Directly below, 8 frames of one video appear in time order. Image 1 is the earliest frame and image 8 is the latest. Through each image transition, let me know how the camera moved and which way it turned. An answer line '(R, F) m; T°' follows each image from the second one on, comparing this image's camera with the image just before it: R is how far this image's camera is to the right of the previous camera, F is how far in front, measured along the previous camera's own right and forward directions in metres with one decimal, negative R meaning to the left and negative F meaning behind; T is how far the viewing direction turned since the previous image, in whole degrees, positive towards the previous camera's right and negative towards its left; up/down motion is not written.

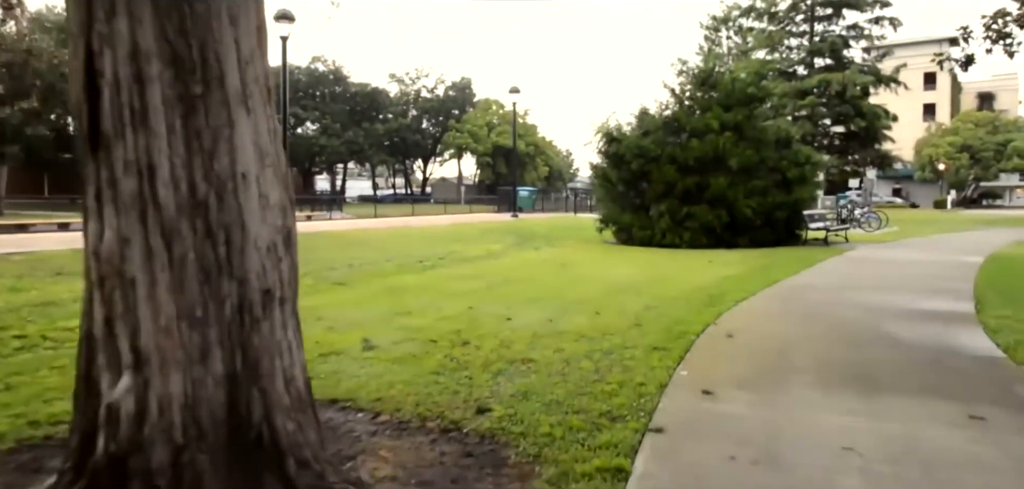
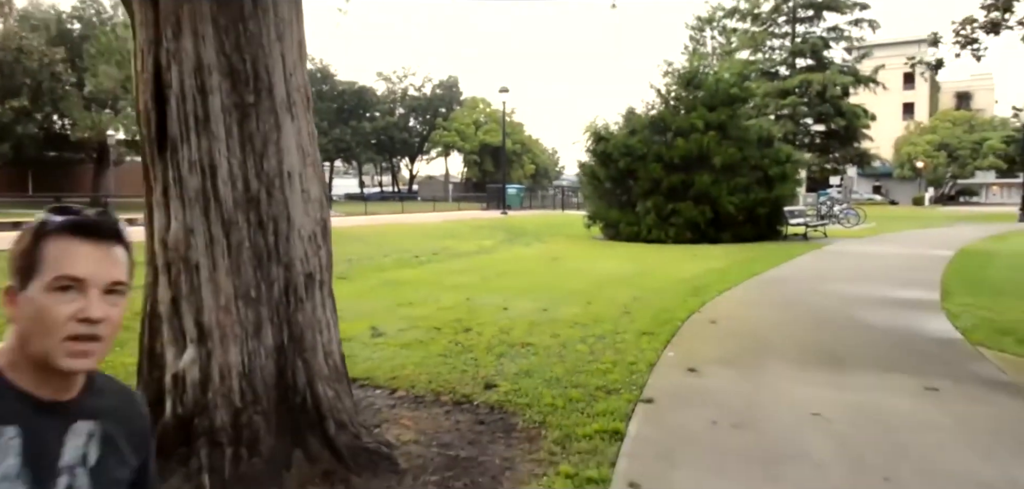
(-0.2, -0.5) m; +1°
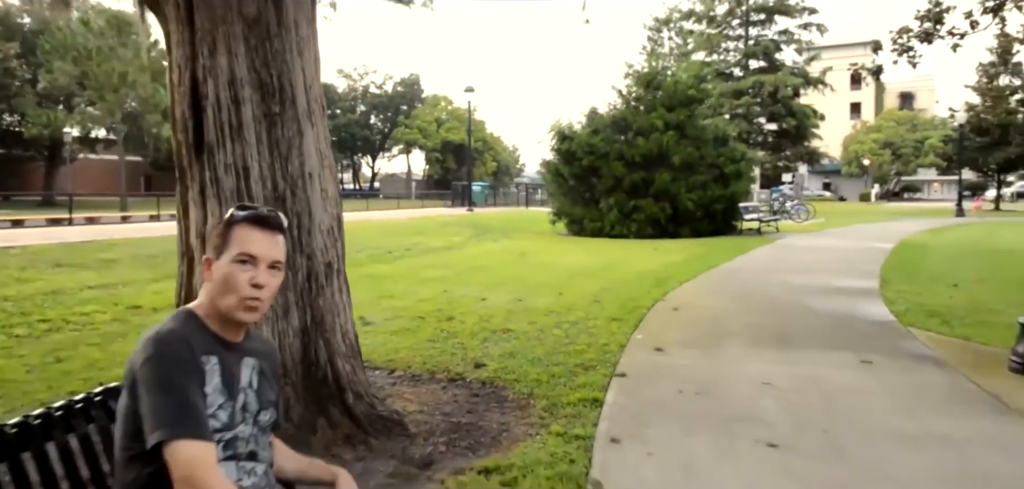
(-0.2, -0.5) m; +4°
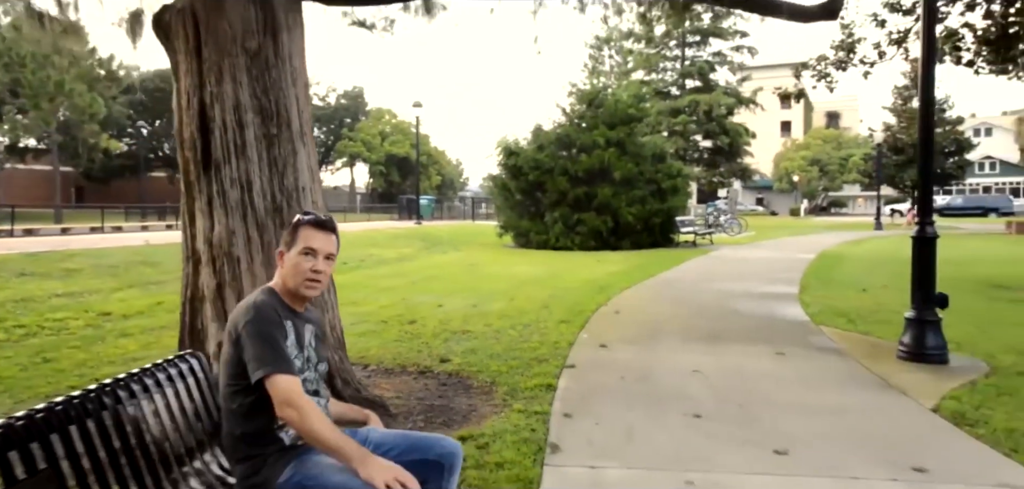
(-0.2, -0.7) m; +5°
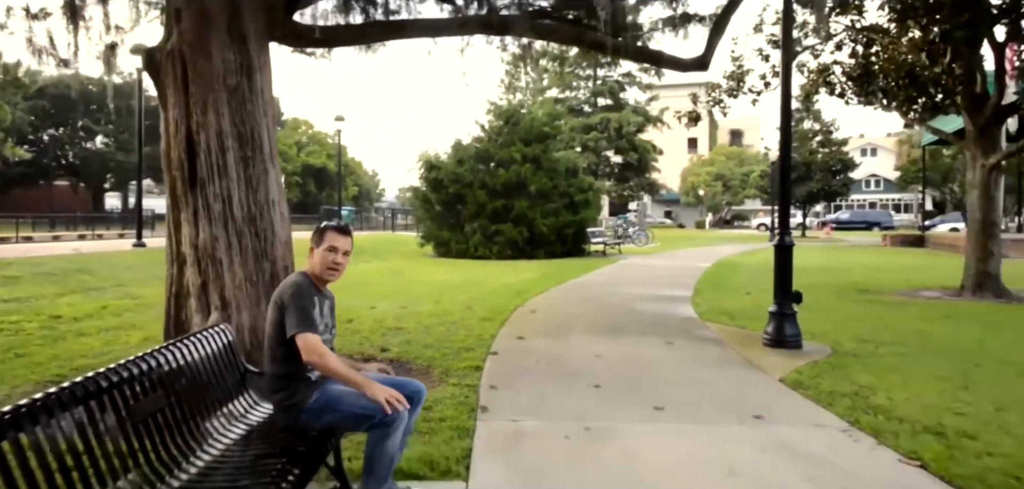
(-0.2, -1.1) m; +8°
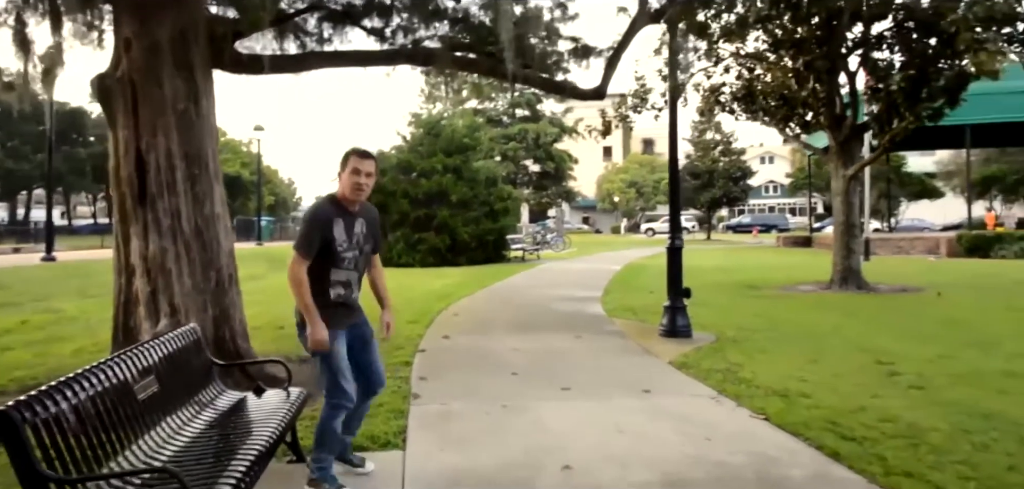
(0.0, -0.9) m; +7°
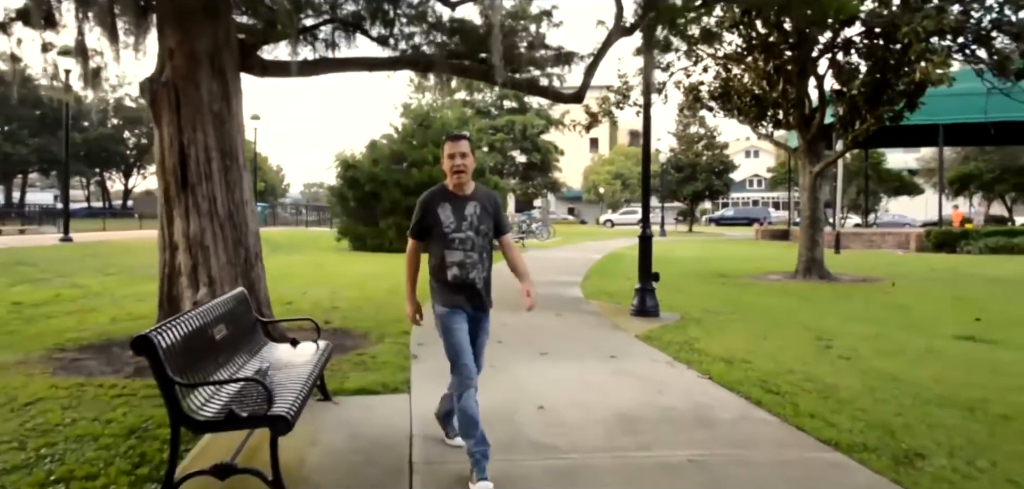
(0.0, -1.0) m; +1°
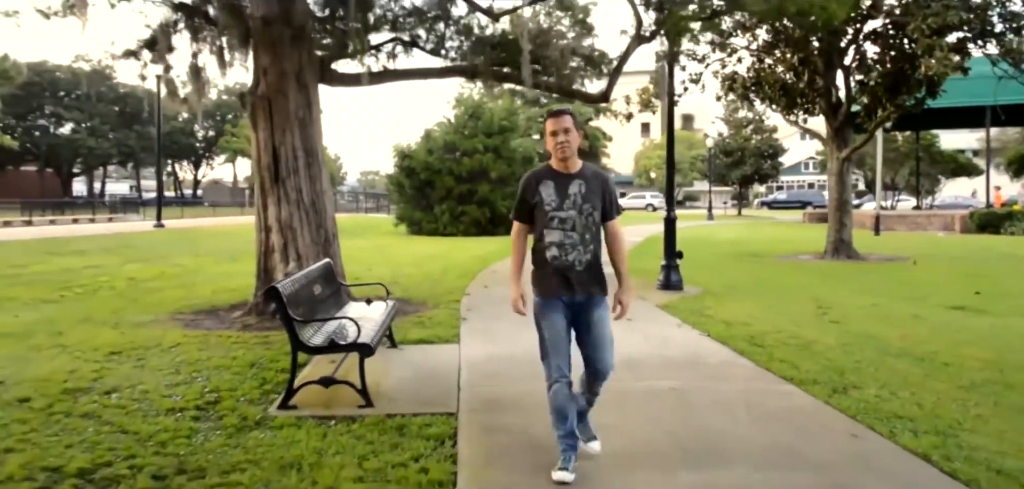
(+0.3, -1.3) m; -5°
